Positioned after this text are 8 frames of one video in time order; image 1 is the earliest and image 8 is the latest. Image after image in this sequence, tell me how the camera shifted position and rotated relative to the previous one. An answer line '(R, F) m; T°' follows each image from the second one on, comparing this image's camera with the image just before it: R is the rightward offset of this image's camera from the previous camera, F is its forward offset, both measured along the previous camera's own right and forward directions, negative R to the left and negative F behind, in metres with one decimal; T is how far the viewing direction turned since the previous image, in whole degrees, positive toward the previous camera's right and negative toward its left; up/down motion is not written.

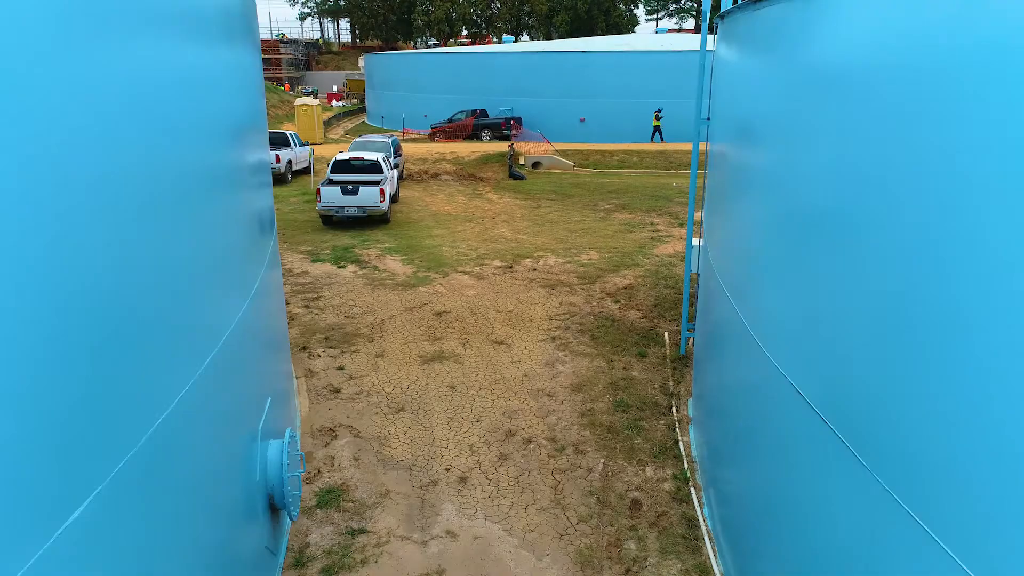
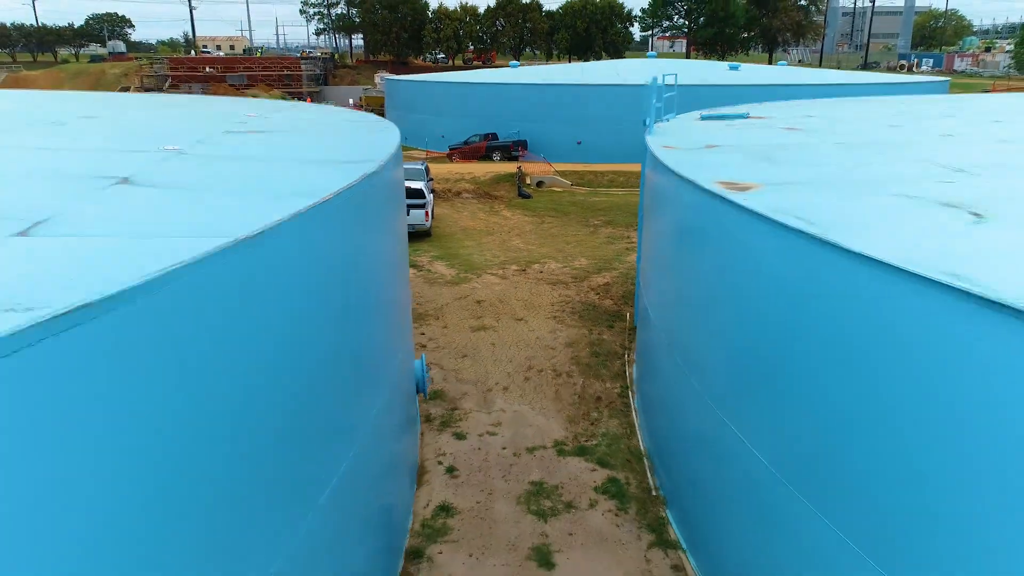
(-0.1, -2.5) m; 0°
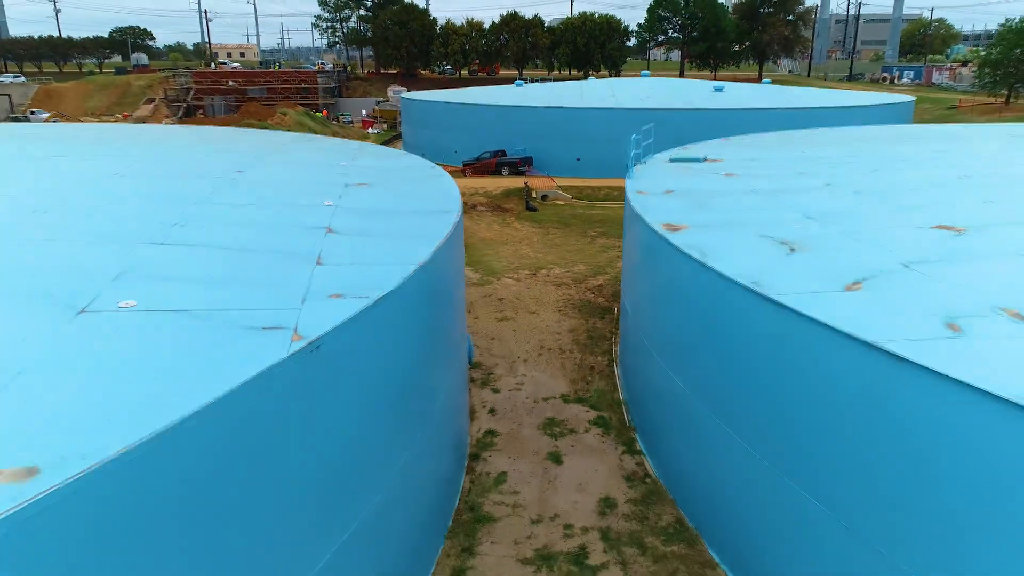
(-0.2, -2.2) m; 0°
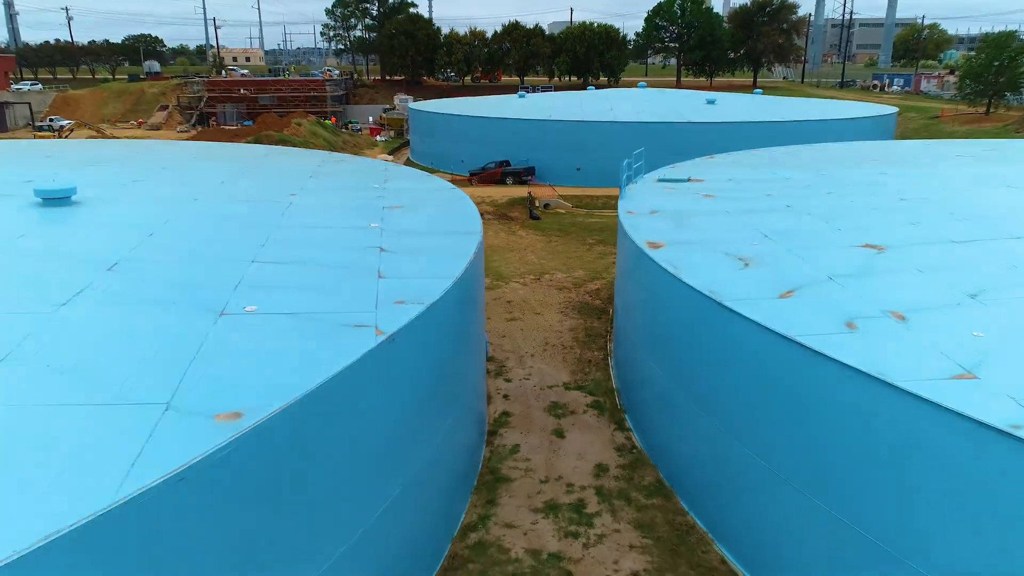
(-0.1, -1.3) m; 0°
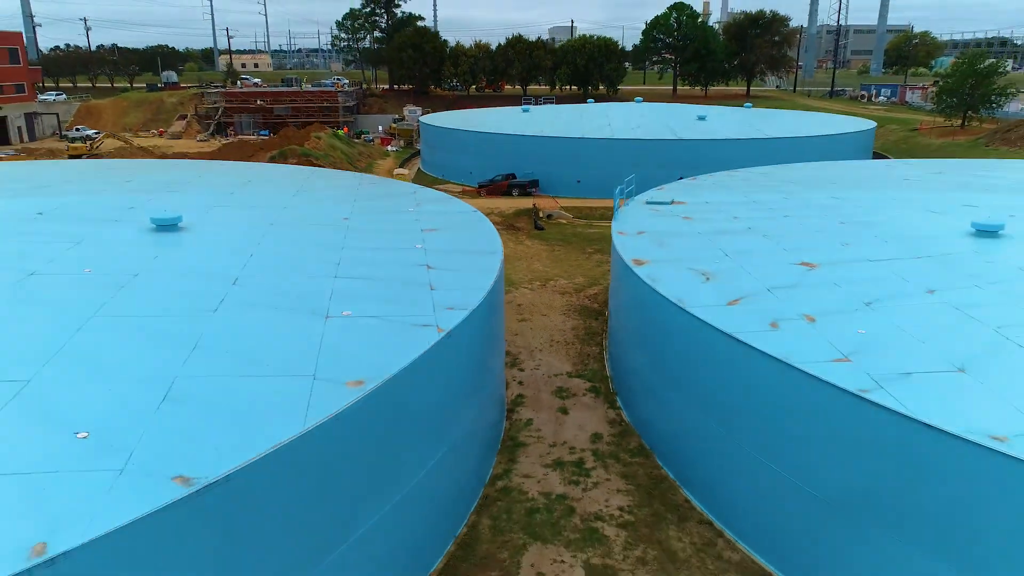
(-0.1, -1.9) m; 0°
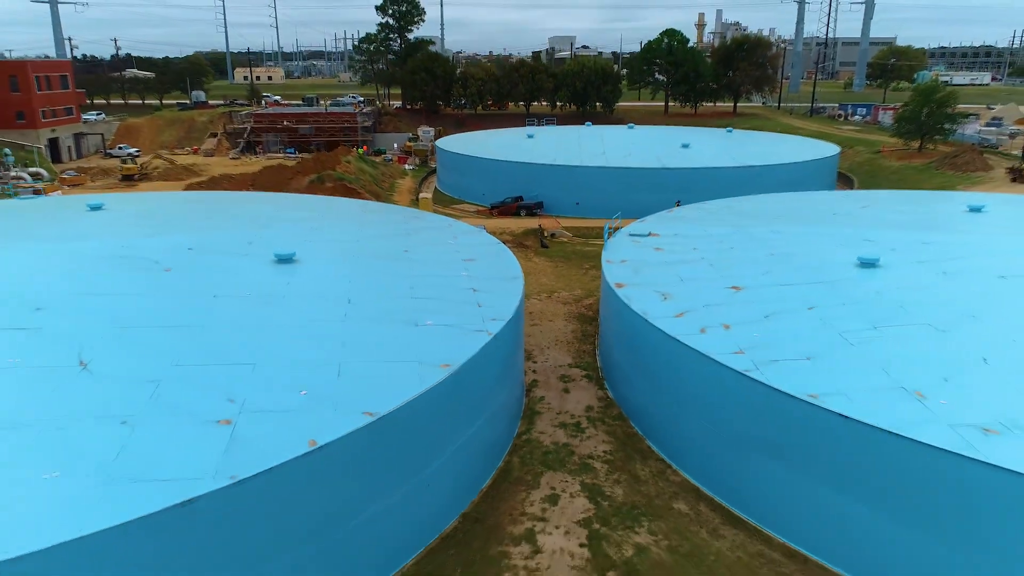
(-0.3, -3.6) m; 0°
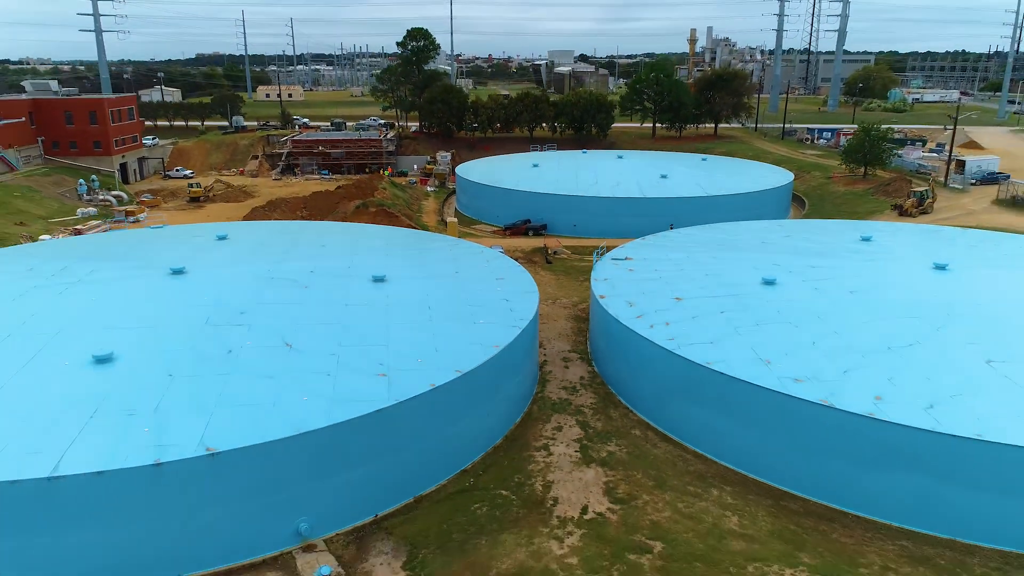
(-0.4, -6.2) m; 0°
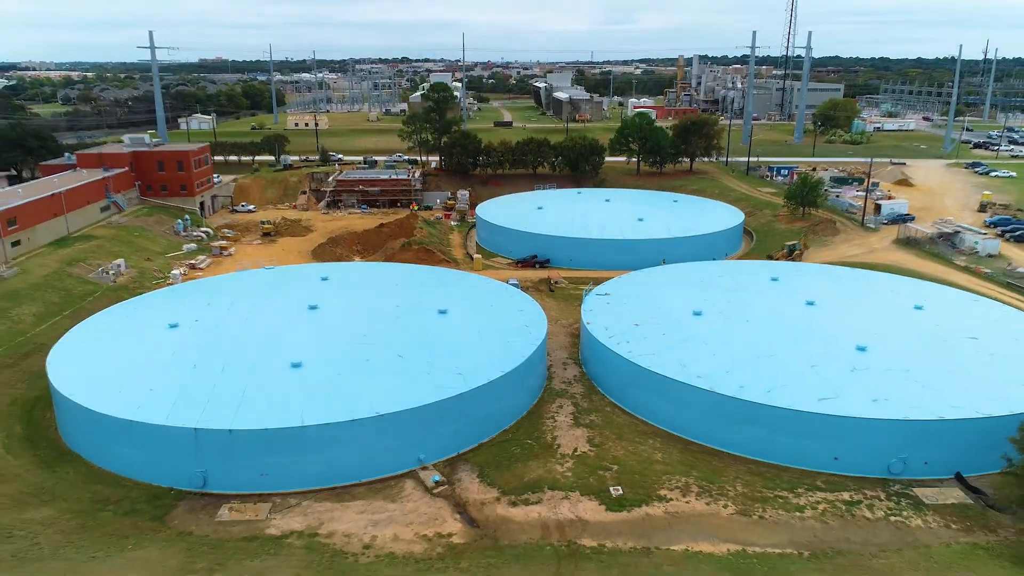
(-0.7, -10.0) m; 0°
